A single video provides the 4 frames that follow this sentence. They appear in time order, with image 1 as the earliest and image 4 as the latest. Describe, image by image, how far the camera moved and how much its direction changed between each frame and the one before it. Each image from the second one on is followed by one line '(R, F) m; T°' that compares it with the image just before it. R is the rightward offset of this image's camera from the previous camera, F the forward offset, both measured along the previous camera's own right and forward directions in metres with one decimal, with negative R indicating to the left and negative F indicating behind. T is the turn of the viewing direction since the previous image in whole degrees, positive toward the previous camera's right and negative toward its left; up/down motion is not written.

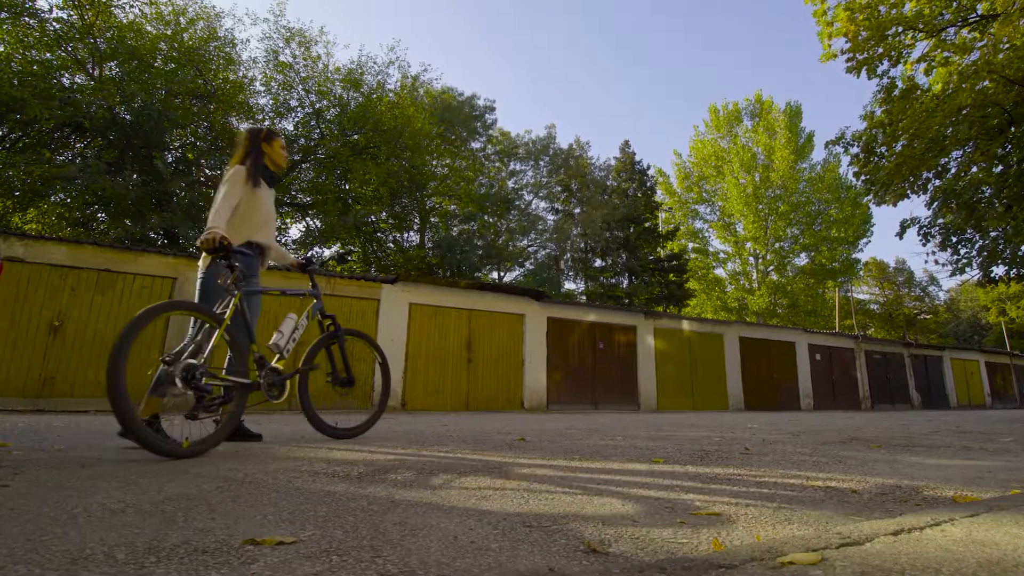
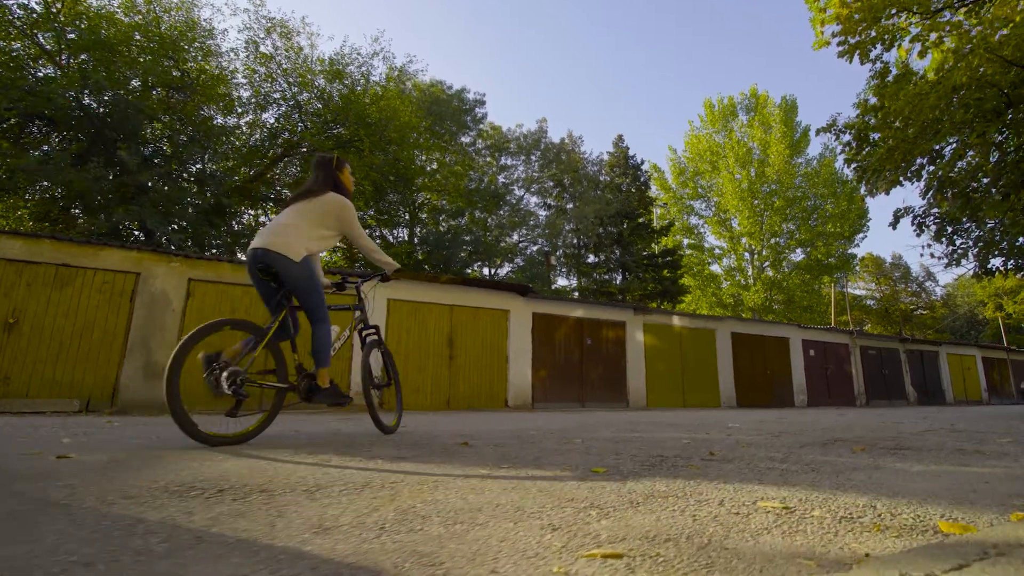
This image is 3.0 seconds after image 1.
(+0.4, +0.4) m; 0°
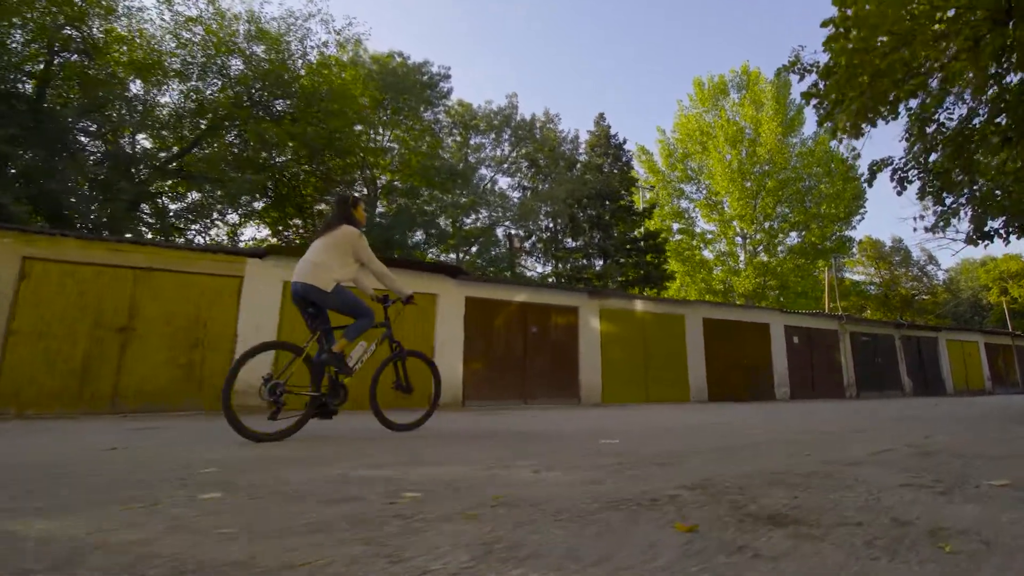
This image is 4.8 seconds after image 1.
(+1.7, +1.7) m; 0°
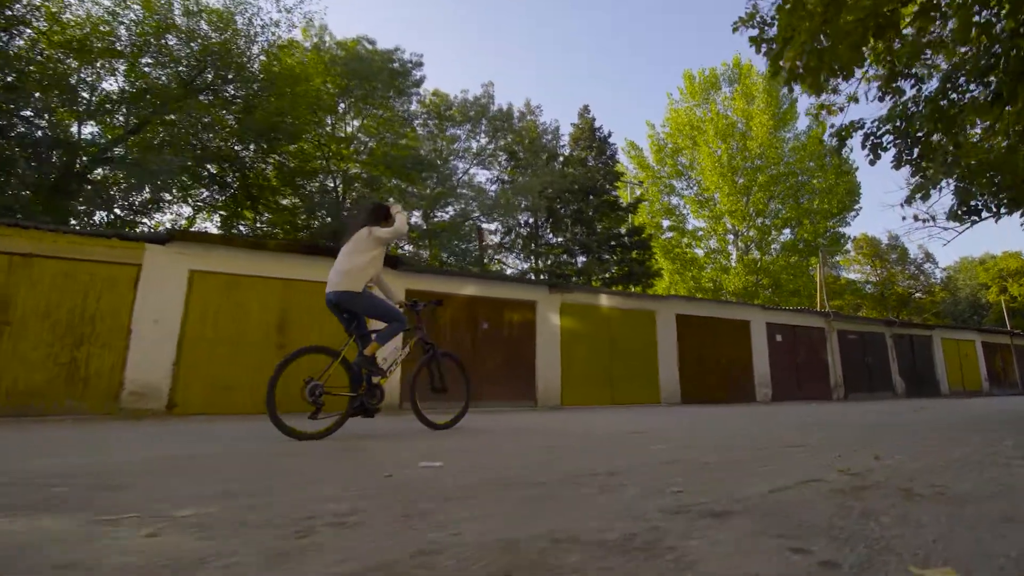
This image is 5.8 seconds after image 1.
(+1.1, +1.1) m; 0°
